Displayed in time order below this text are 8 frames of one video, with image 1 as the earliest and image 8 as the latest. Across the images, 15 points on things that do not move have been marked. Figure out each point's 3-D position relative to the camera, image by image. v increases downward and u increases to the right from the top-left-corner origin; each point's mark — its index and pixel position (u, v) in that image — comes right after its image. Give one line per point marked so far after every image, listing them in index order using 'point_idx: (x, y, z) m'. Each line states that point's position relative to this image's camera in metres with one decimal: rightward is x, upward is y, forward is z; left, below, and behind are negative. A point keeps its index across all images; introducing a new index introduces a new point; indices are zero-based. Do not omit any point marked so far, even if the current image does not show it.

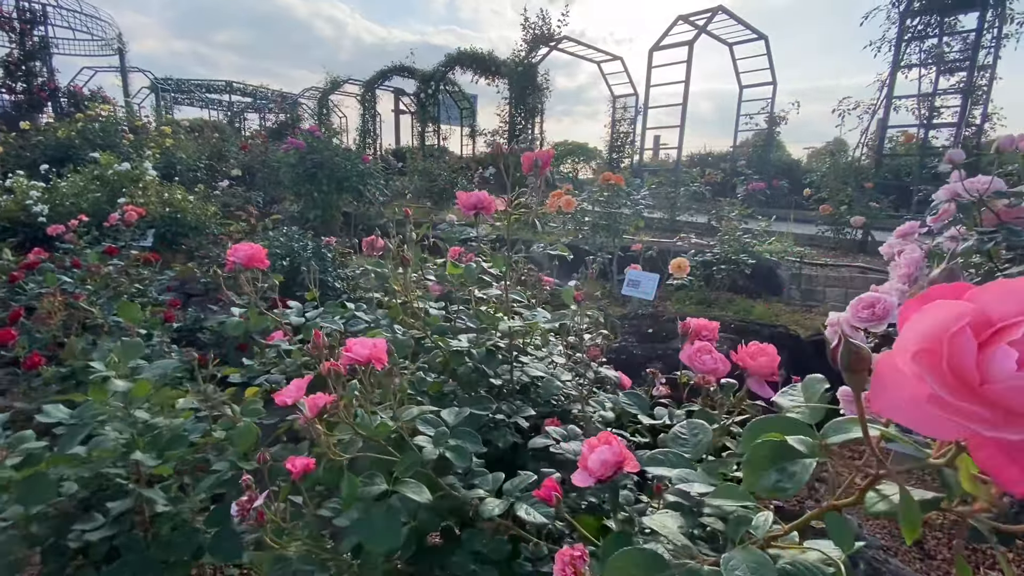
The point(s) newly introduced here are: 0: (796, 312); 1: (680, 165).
0: (+1.8, -0.2, +3.1) m
1: (+1.9, +1.4, +5.6) m
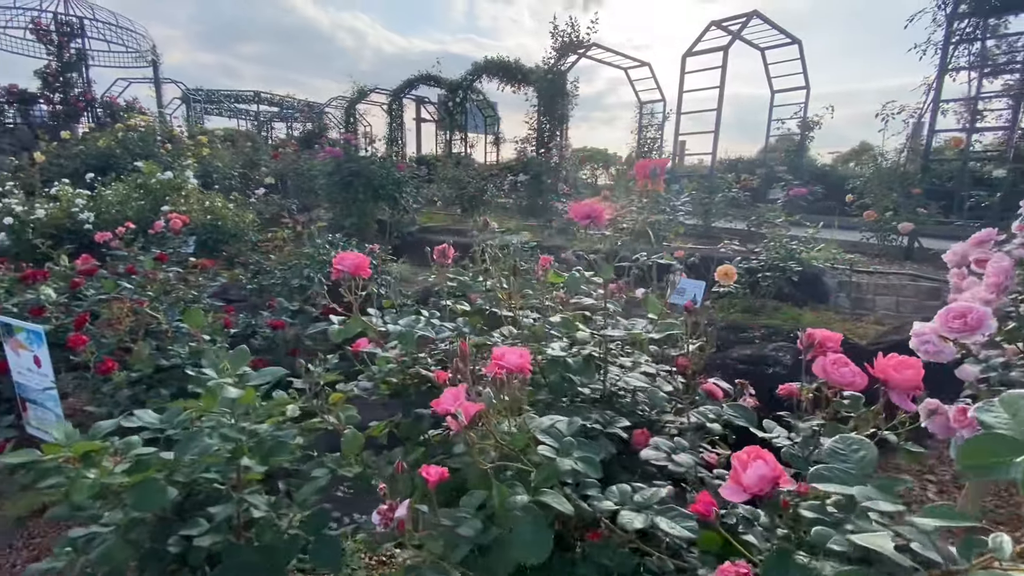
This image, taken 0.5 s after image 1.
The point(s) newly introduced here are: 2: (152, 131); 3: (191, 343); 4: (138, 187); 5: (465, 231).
0: (+2.1, -0.2, +3.0) m
1: (+2.3, +1.3, +5.6) m
2: (-5.4, +2.3, +7.4) m
3: (-1.3, -0.2, +2.0) m
4: (-3.8, +1.0, +5.1) m
5: (-0.5, +0.7, +5.8) m
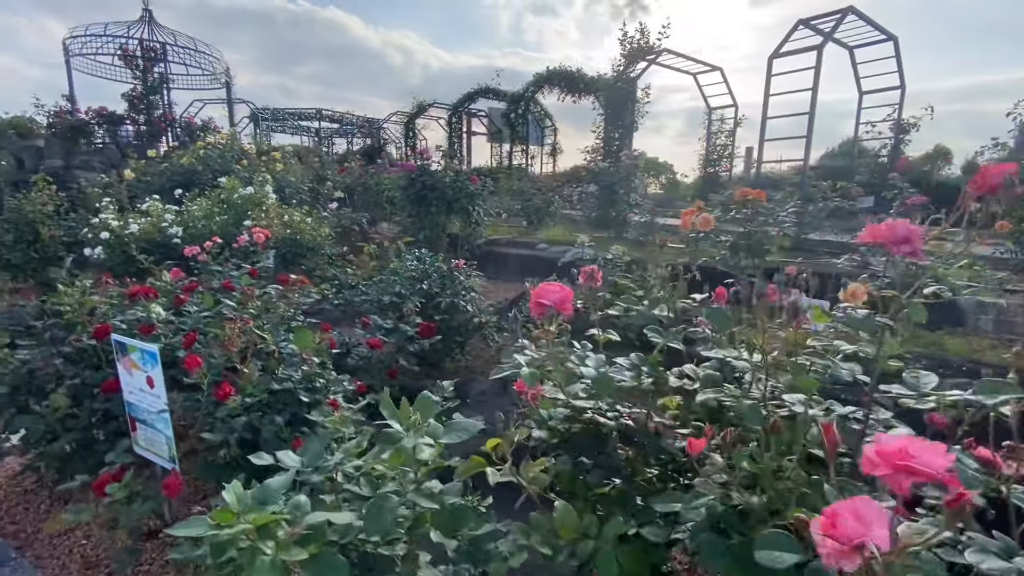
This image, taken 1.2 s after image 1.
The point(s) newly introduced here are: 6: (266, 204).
0: (+2.6, -0.3, +2.7) m
1: (+3.1, +1.1, +5.2) m
2: (-4.4, +2.2, +7.7) m
3: (-0.8, -0.3, +1.9) m
4: (-3.1, +0.9, +5.2) m
5: (+0.3, +0.5, +5.6) m
6: (-2.6, +0.9, +5.3) m
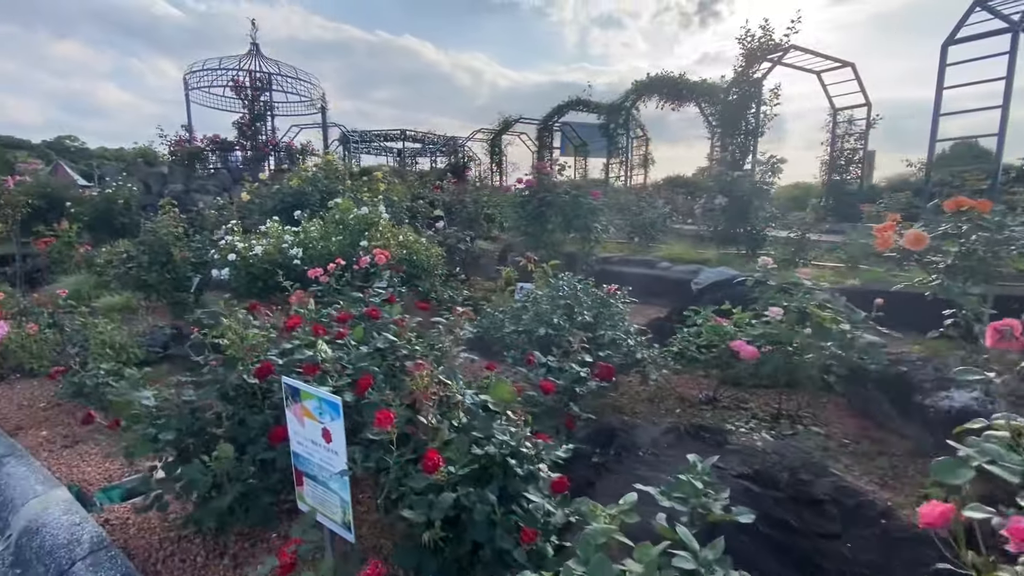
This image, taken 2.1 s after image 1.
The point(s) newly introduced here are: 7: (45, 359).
0: (+3.5, -0.5, +1.9) m
1: (+4.2, +0.9, +4.4) m
2: (-2.8, +1.9, +7.8) m
3: (0.0, -0.4, +1.5) m
4: (-1.8, +0.7, +5.2) m
5: (+1.5, +0.3, +5.1) m
6: (-1.4, +0.7, +5.3) m
7: (-3.3, -0.5, +3.4) m
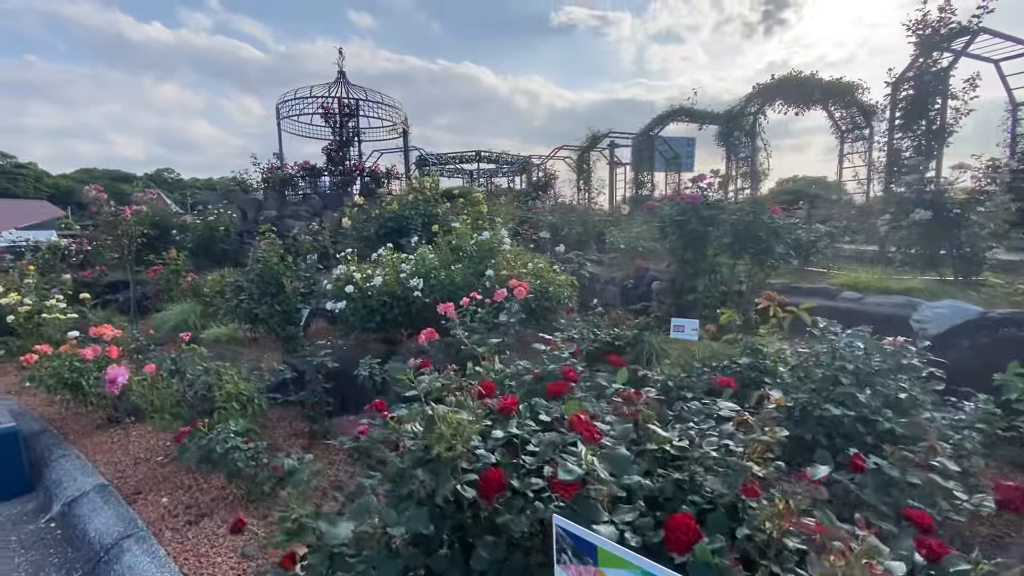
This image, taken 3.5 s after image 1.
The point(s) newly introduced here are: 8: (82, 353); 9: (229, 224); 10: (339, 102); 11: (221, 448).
0: (+4.3, -0.7, +0.7) m
1: (+5.4, +0.6, +3.2) m
2: (-1.2, +1.5, +7.5) m
3: (+0.8, -0.6, +0.8) m
4: (-0.5, +0.4, +4.7) m
5: (+2.8, 0.0, +4.2) m
6: (-0.1, +0.4, +4.7) m
7: (-2.1, -0.8, +3.1) m
8: (-3.0, -0.5, +3.4) m
9: (-5.3, +1.2, +9.3) m
10: (-4.4, +4.7, +12.6) m
11: (-1.5, -0.8, +2.5) m
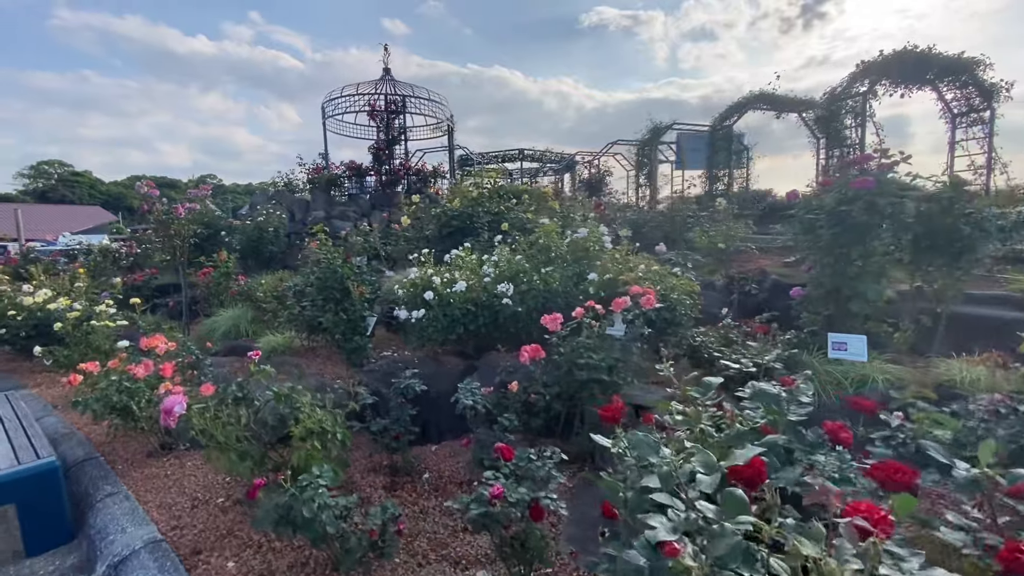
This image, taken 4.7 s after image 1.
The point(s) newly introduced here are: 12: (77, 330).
0: (+4.9, -0.7, -0.2) m
1: (+6.1, +0.6, +2.1) m
2: (-0.2, +1.4, +6.8) m
3: (+1.4, -0.6, +0.1) m
4: (+0.3, +0.3, +4.0) m
5: (+3.6, -0.1, +3.3) m
6: (+0.7, +0.3, +4.0) m
7: (-1.4, -0.8, +2.5) m
8: (-2.3, -0.5, +2.9) m
9: (-4.2, +1.1, +8.9) m
10: (-3.1, +4.7, +12.2) m
11: (-0.8, -0.9, +1.9) m
12: (-4.2, -0.4, +4.8) m
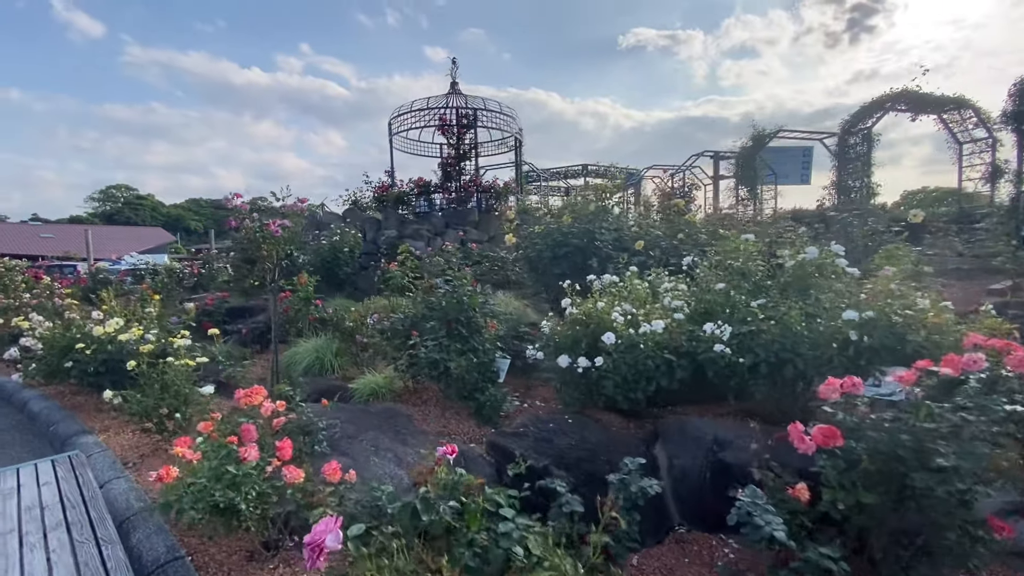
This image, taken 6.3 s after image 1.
0: (+5.8, -0.8, -1.6) m
1: (+7.2, +0.4, +0.7) m
2: (+1.2, +1.1, +5.9) m
3: (+2.3, -0.7, -1.1) m
4: (+1.5, +0.1, +3.0) m
5: (+4.7, -0.3, +2.1) m
6: (+1.9, +0.1, +2.9) m
7: (-0.4, -1.0, +1.6) m
8: (-1.1, -0.7, +2.1) m
9: (-2.6, +0.7, +8.3) m
10: (-1.3, +4.1, +11.6) m
11: (+0.2, -1.0, +0.9) m
12: (-3.0, -0.7, +4.1) m
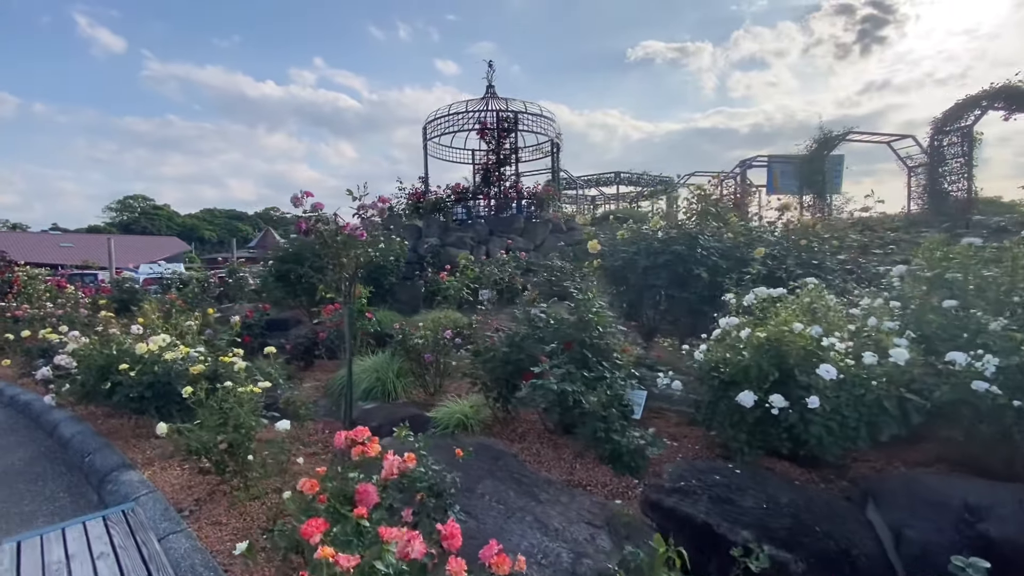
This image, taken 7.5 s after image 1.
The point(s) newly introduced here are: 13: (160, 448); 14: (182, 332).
0: (+6.5, -0.8, -2.4) m
1: (+7.9, +0.3, 0.0) m
2: (+2.1, +0.9, +5.3) m
3: (+3.0, -0.7, -1.7) m
4: (+2.3, 0.0, +2.4) m
5: (+5.5, -0.4, +1.4) m
6: (+2.7, 0.0, +2.3) m
7: (+0.4, -1.0, +0.9) m
8: (-0.4, -0.7, +1.5) m
9: (-1.8, +0.5, +7.7) m
10: (-0.3, +3.9, +11.1) m
11: (+1.0, -1.0, +0.3) m
12: (-2.1, -0.8, +3.5) m
13: (-2.8, -1.3, +3.9) m
14: (-3.2, -0.4, +4.8) m
